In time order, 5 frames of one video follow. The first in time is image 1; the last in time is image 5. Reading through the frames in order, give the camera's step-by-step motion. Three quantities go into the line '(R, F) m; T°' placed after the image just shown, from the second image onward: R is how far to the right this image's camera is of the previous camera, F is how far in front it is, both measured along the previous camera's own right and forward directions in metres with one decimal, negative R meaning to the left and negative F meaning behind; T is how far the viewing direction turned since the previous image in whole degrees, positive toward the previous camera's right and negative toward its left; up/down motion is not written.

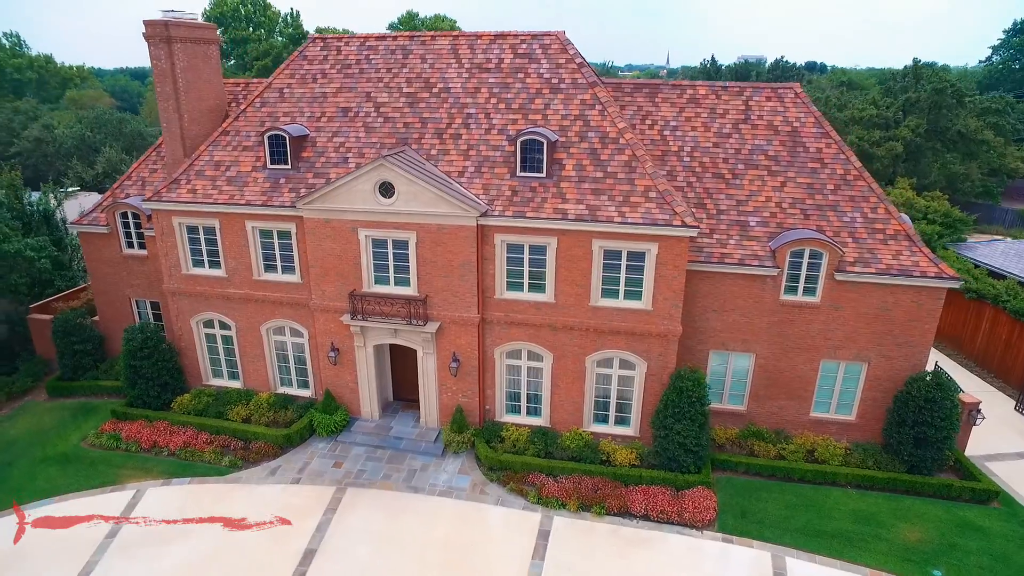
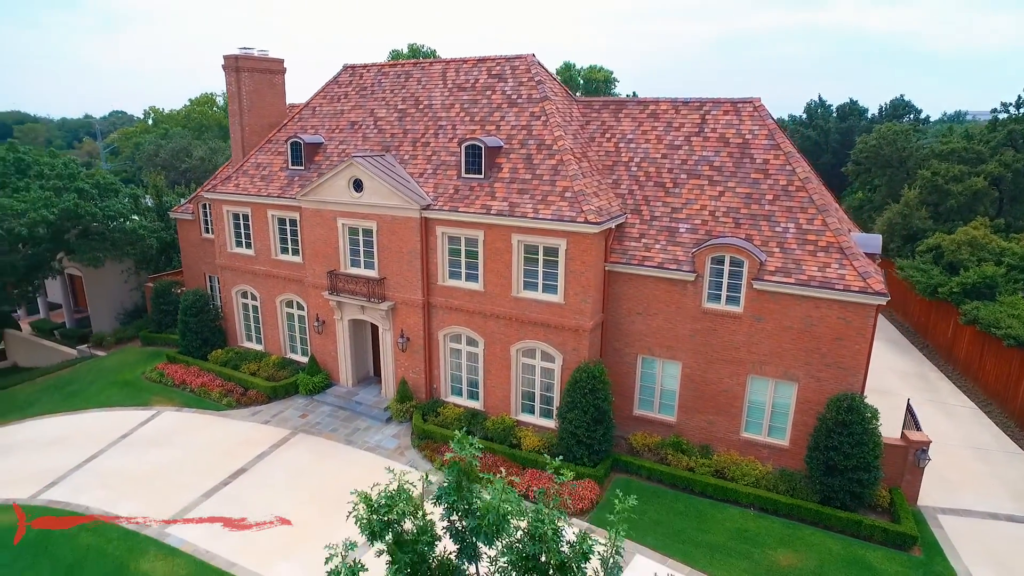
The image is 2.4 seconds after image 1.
(+7.3, -0.6) m; -17°
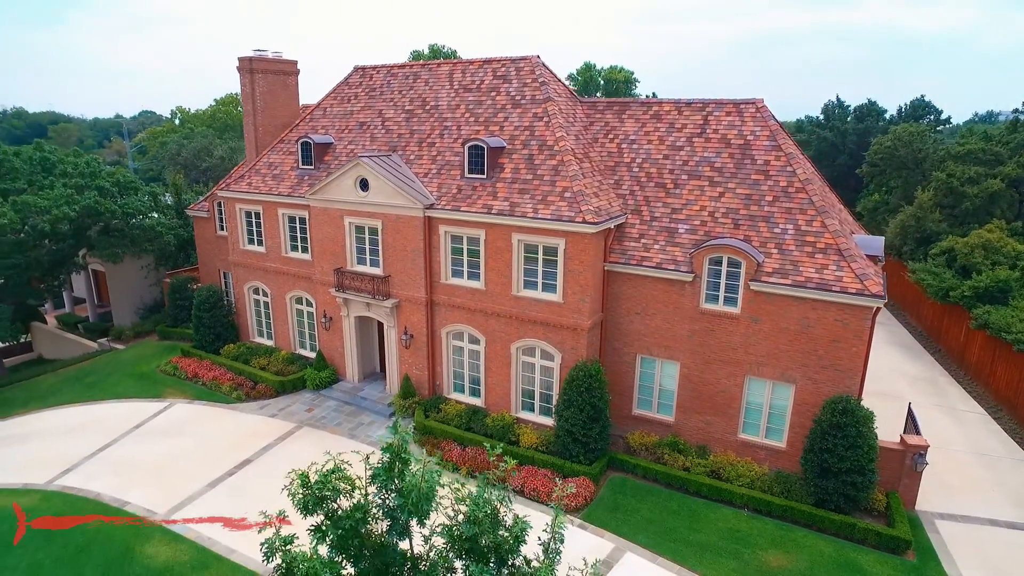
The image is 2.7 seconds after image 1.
(+0.6, -0.2) m; -2°
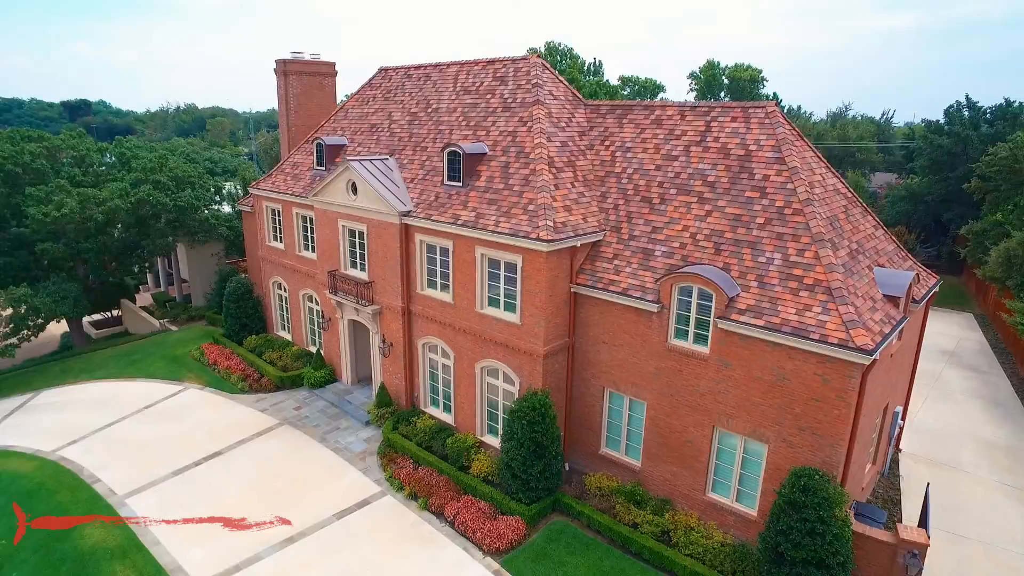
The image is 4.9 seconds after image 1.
(+4.6, +1.7) m; -12°
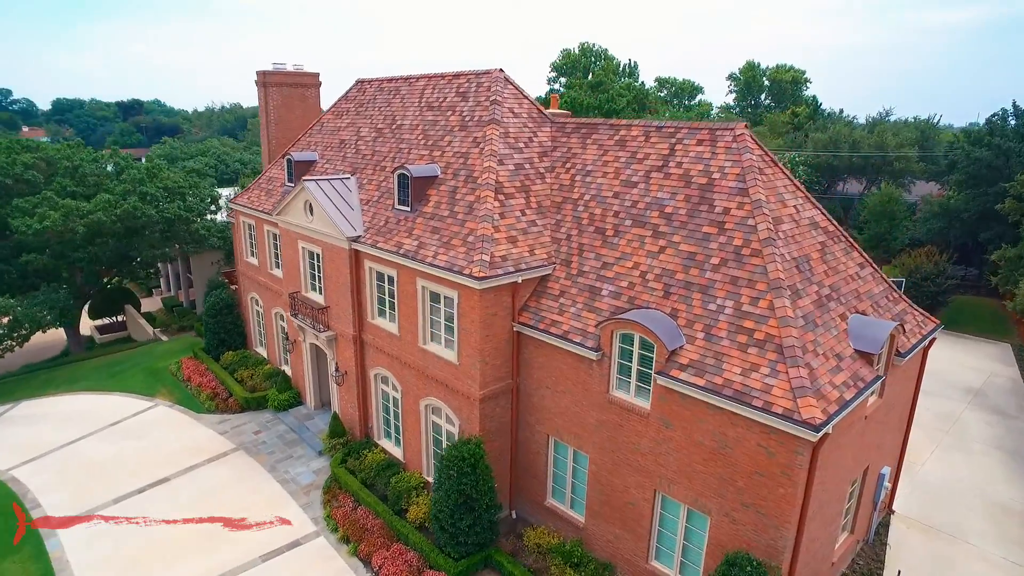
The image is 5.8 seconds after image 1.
(+2.6, +1.3) m; -4°
